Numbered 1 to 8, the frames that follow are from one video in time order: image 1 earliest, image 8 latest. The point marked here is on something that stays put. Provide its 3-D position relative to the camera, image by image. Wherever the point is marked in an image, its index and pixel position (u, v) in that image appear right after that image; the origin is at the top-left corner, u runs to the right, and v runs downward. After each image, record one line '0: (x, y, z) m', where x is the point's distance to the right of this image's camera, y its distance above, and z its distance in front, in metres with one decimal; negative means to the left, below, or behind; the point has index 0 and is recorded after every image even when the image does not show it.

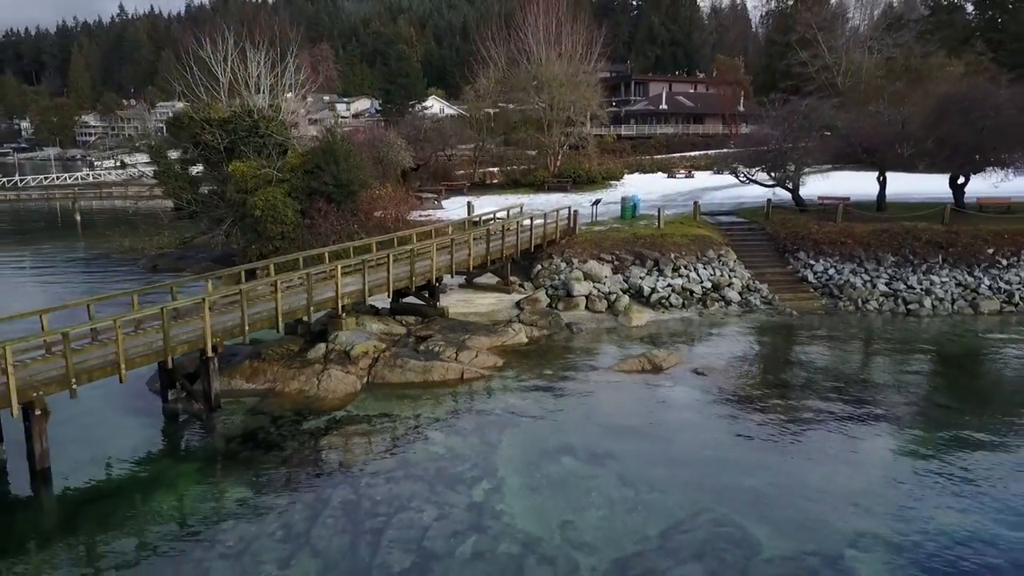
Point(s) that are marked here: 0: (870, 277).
0: (+8.6, +0.3, +19.3) m
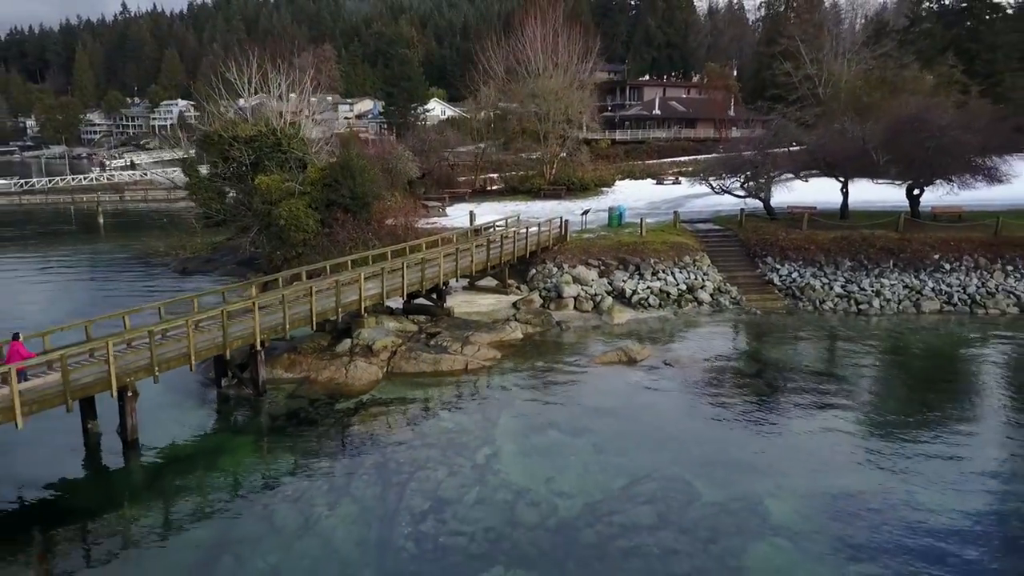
0: (+8.5, +0.2, +21.6) m
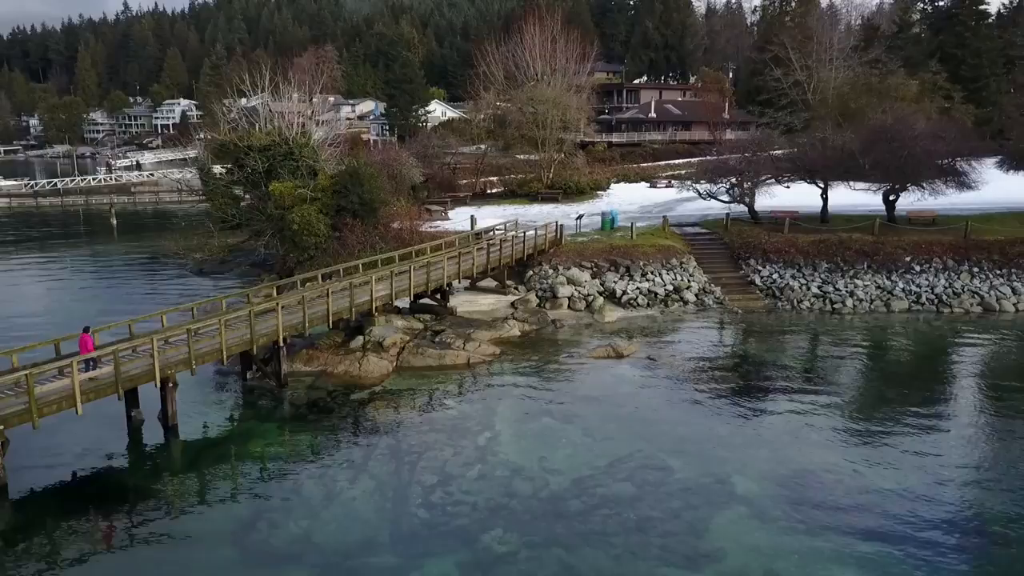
0: (+8.5, +0.2, +23.1) m
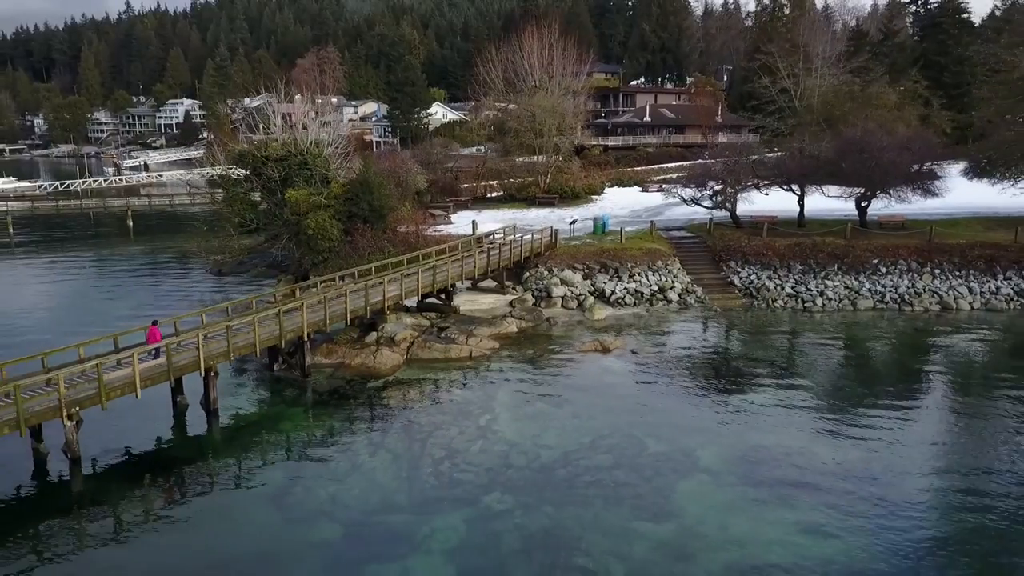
0: (+8.4, +0.2, +25.1) m
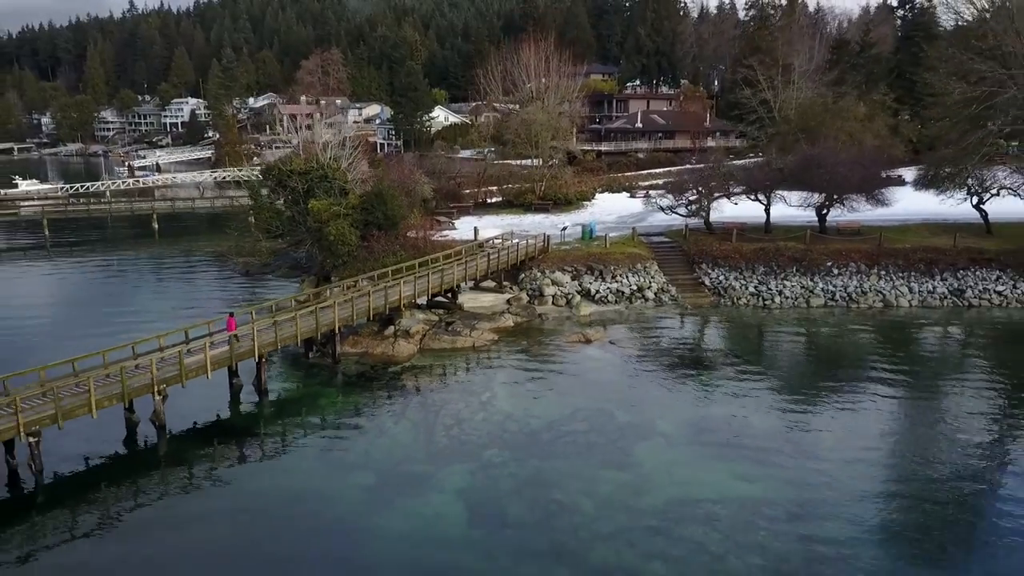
0: (+8.3, +0.2, +28.5) m
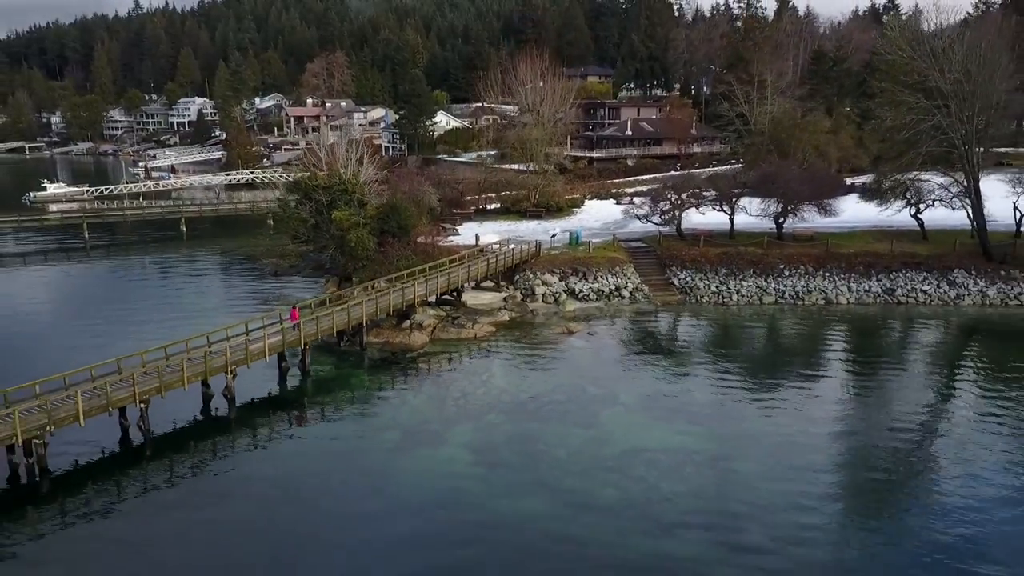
0: (+8.2, +0.2, +33.1) m
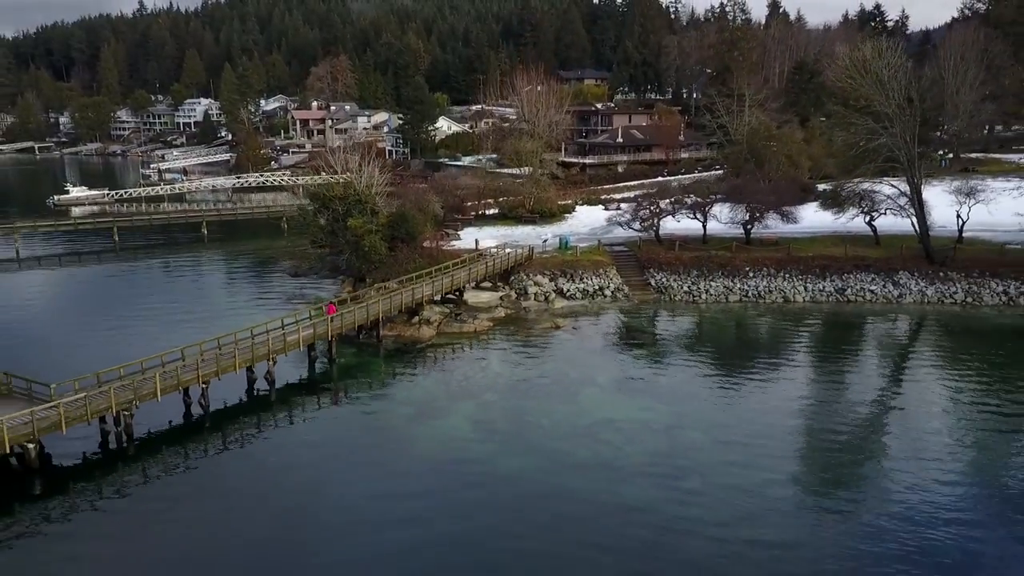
0: (+8.0, +0.2, +37.4) m
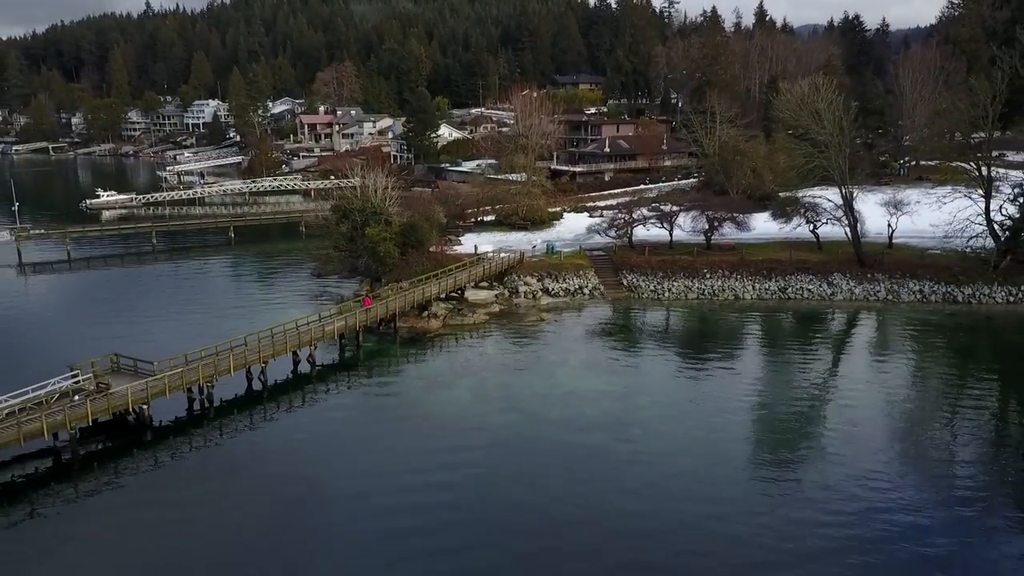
0: (+7.6, +0.3, +44.0) m
